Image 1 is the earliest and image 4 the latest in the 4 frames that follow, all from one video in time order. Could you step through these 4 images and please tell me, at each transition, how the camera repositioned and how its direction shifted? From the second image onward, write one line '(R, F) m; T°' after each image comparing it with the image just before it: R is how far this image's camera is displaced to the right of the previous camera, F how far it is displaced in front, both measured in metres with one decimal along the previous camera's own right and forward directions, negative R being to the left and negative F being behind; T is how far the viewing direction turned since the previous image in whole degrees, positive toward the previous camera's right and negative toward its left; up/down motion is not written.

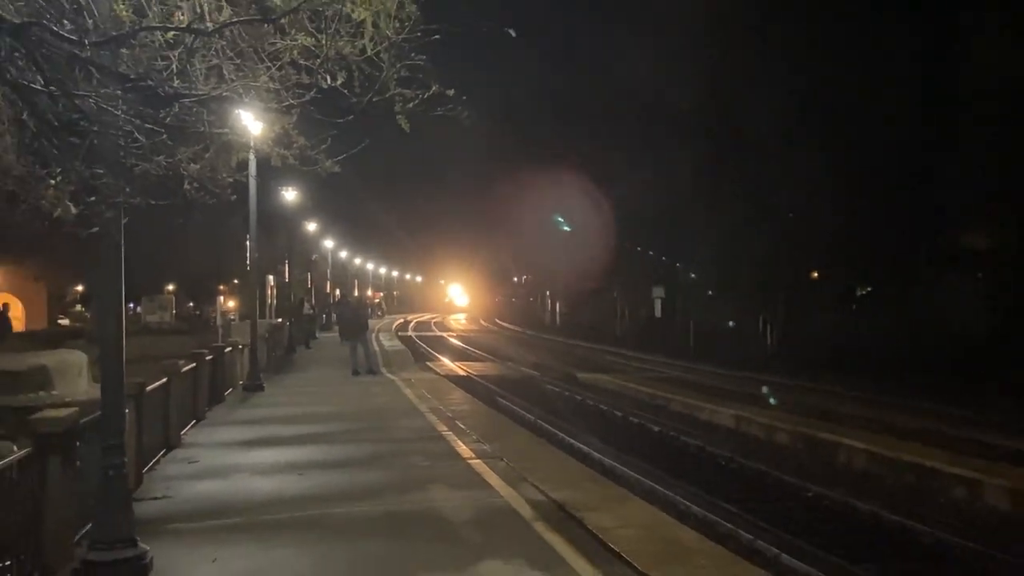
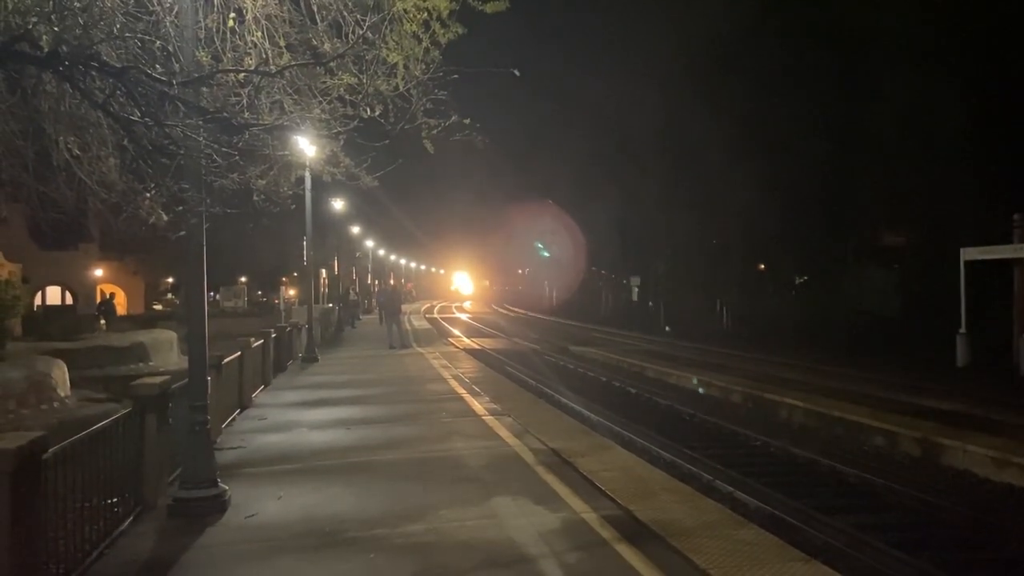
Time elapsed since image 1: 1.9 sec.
(+0.2, -2.0) m; -1°
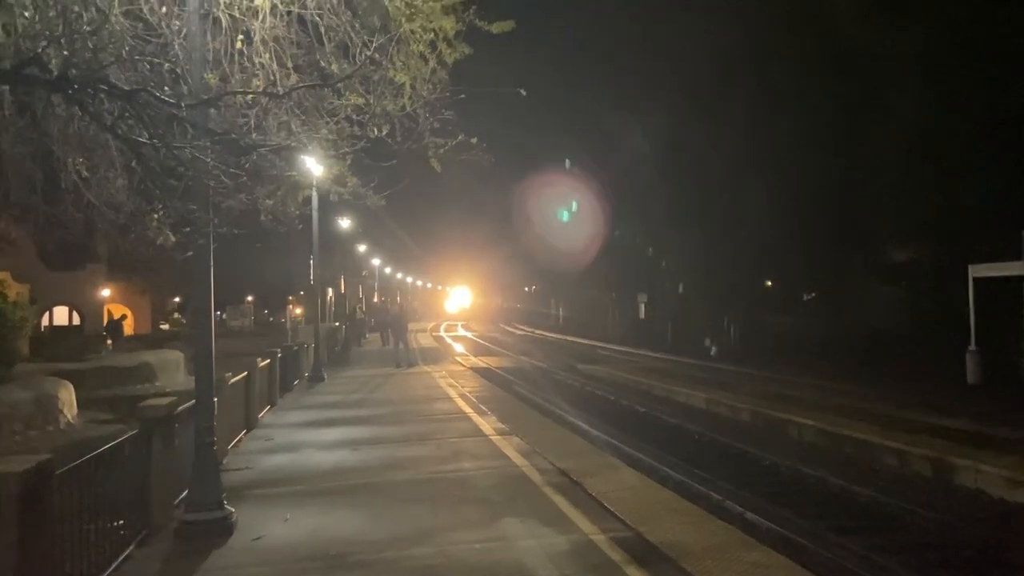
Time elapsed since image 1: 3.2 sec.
(0.0, 0.0) m; 0°
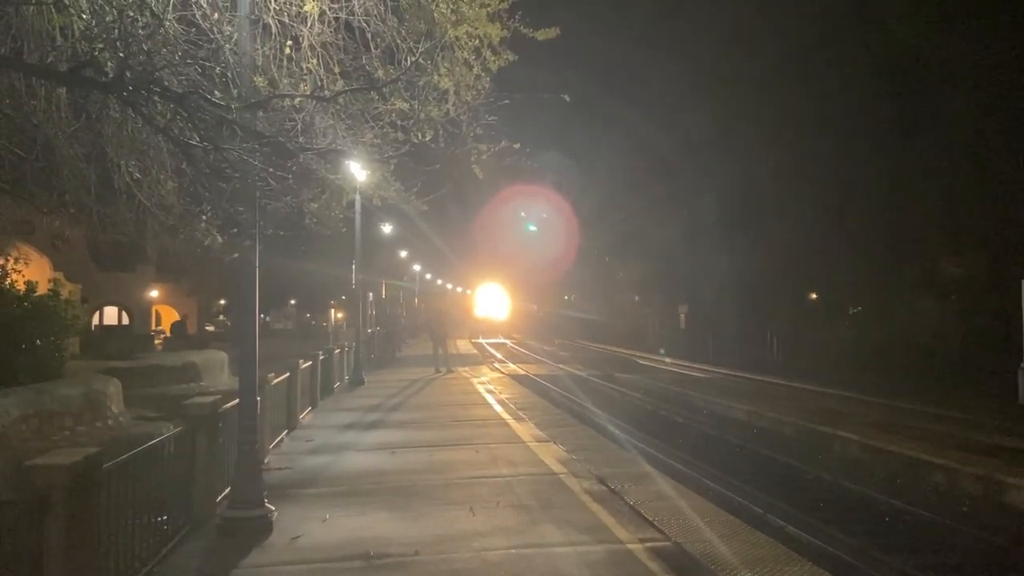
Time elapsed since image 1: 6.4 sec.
(+0.1, 0.0) m; -3°
